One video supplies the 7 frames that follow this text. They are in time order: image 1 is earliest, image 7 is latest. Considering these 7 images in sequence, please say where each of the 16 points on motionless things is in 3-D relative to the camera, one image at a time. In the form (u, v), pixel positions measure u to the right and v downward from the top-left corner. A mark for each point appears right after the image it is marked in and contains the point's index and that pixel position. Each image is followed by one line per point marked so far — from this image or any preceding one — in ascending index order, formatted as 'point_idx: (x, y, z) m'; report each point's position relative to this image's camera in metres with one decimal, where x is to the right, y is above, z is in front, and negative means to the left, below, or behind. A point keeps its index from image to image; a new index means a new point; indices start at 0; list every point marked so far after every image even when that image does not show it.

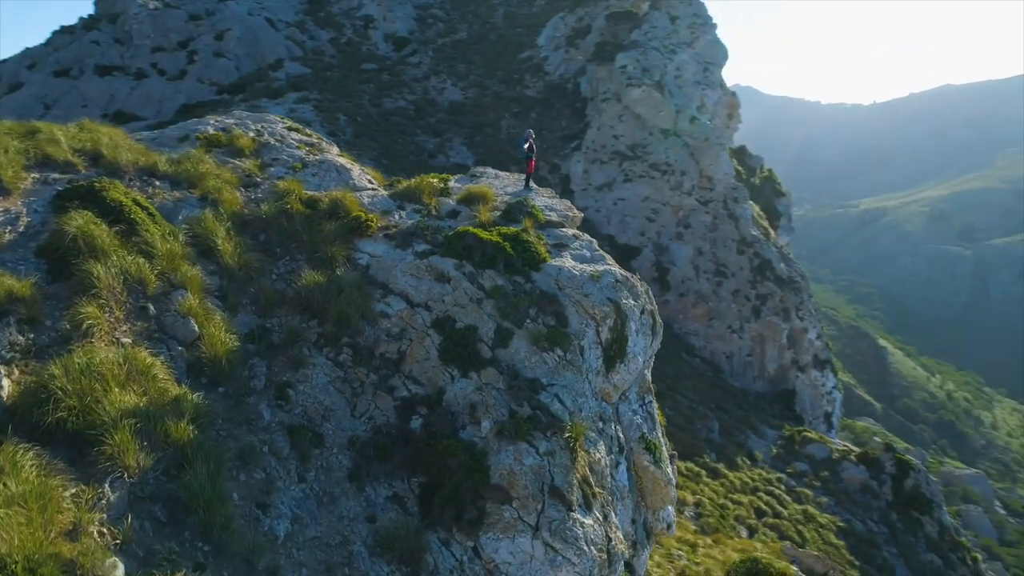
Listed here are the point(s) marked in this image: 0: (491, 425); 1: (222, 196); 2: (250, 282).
0: (-0.2, -1.3, +7.0) m
1: (-3.8, +1.2, +9.3) m
2: (-3.0, +0.1, +8.2) m
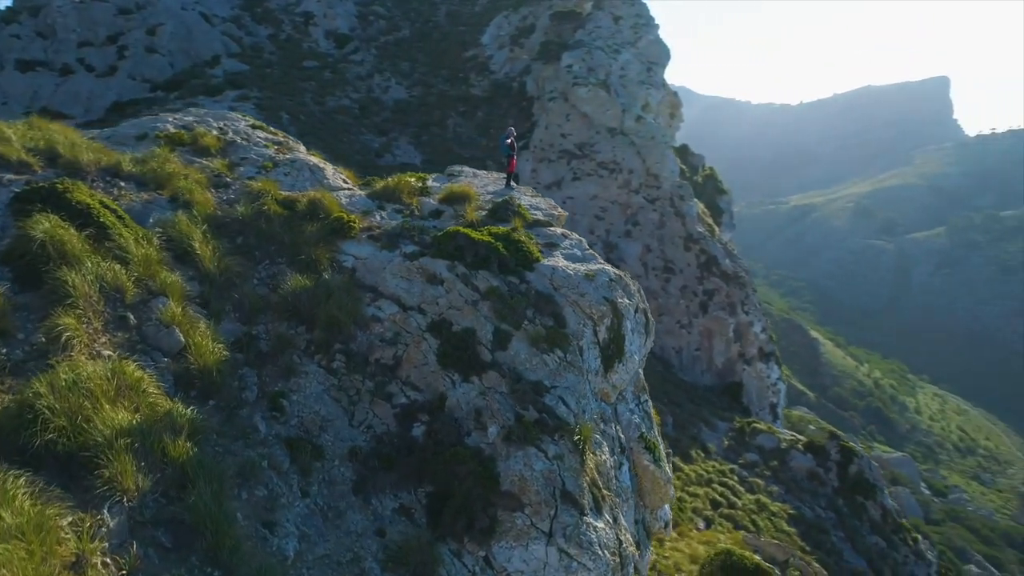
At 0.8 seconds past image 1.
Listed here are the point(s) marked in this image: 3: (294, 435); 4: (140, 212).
0: (-0.1, -1.4, +6.8) m
1: (-3.9, +1.1, +8.8) m
2: (-3.1, 0.0, +7.8) m
3: (-2.0, -1.4, +6.6) m
4: (-4.3, +0.9, +8.3) m
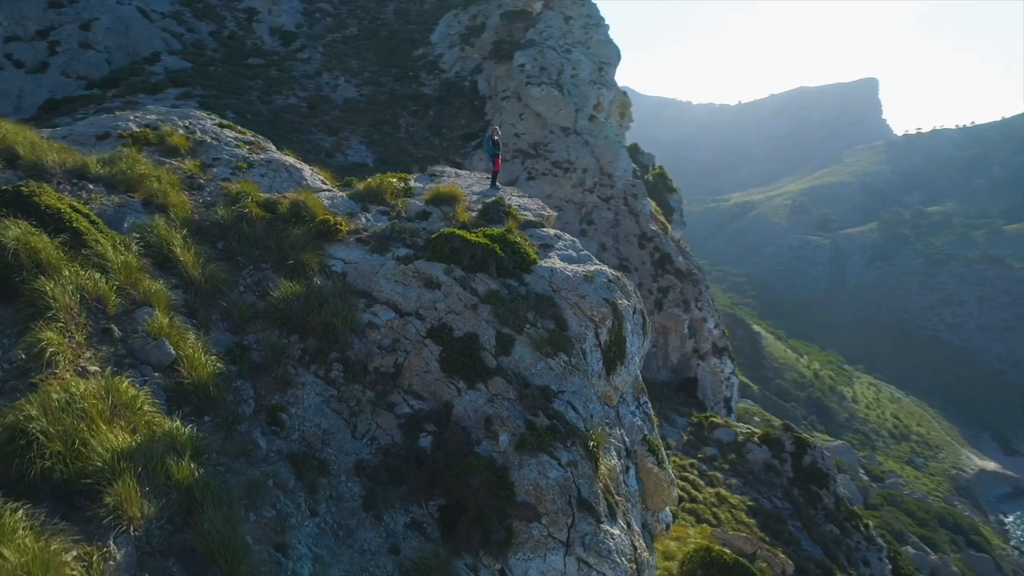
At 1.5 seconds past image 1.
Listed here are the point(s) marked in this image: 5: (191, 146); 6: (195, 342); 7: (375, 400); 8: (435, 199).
0: (0.0, -1.4, +6.6) m
1: (-4.0, +1.0, +8.4) m
2: (-3.0, -0.1, +7.4) m
3: (-1.9, -1.4, +6.3) m
4: (-4.3, +0.8, +7.8) m
5: (-4.6, +2.0, +10.2) m
6: (-2.9, -0.5, +6.5) m
7: (-1.3, -1.1, +6.9) m
8: (-1.0, +1.2, +9.6) m
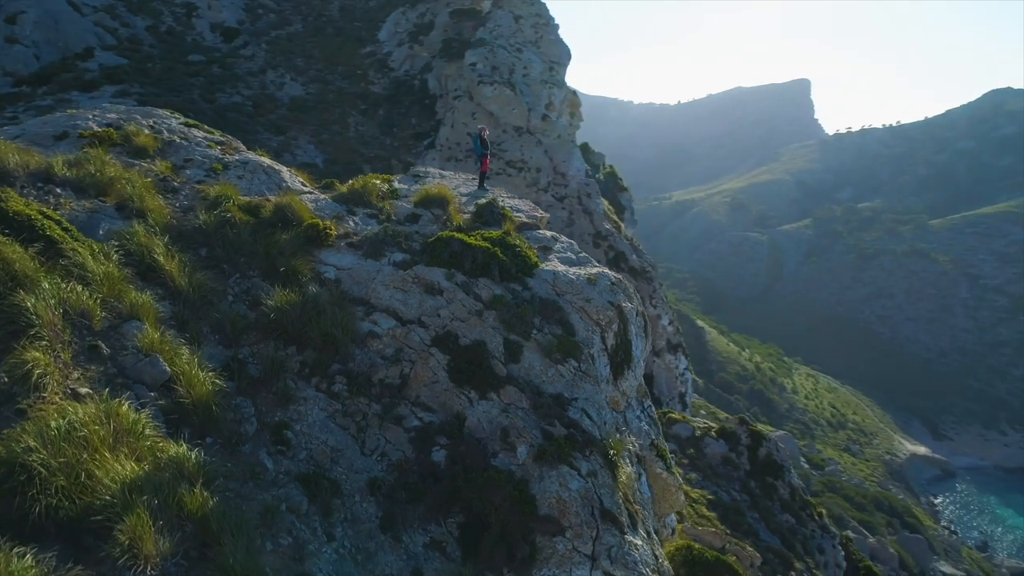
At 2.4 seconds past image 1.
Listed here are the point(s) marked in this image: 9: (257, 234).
0: (+0.1, -1.4, +6.4) m
1: (-4.0, +0.9, +7.8) m
2: (-2.9, -0.2, +6.9) m
3: (-1.7, -1.5, +5.9) m
4: (-4.3, +0.7, +7.2) m
5: (-4.8, +1.9, +9.6) m
6: (-2.7, -0.6, +6.1) m
7: (-1.2, -1.2, +6.6) m
8: (-1.1, +1.1, +9.3) m
9: (-2.9, +0.6, +8.0) m
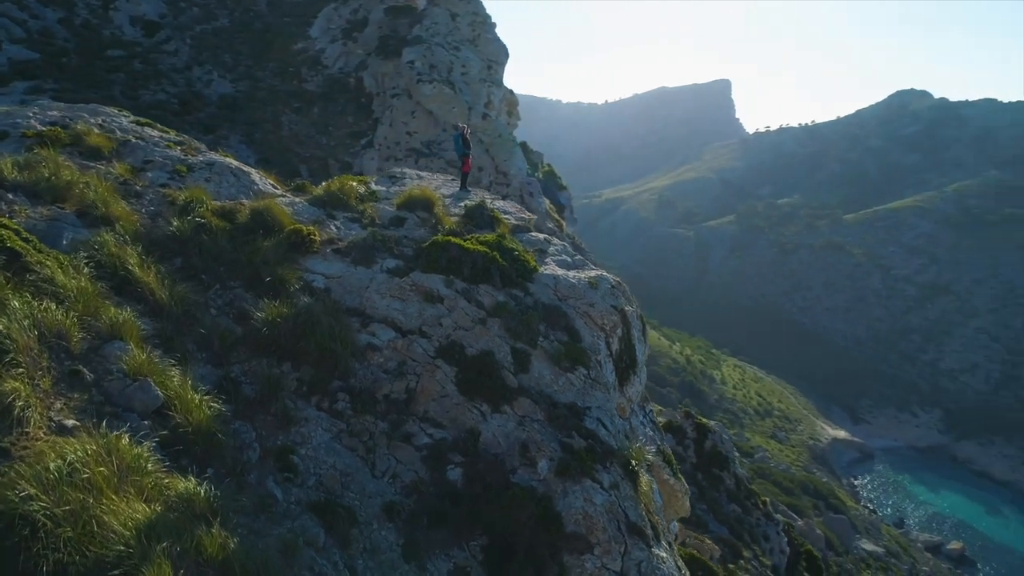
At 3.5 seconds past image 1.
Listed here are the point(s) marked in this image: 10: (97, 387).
0: (+0.3, -1.5, +6.1) m
1: (-4.0, +0.8, +7.1) m
2: (-2.8, -0.3, +6.3) m
3: (-1.5, -1.6, +5.4) m
4: (-4.2, +0.5, +6.5) m
5: (-4.9, +1.7, +8.9) m
6: (-2.6, -0.7, +5.5) m
7: (-1.0, -1.2, +6.2) m
8: (-1.3, +1.0, +8.9) m
9: (-2.9, +0.5, +7.4) m
10: (-2.9, -0.7, +5.1) m
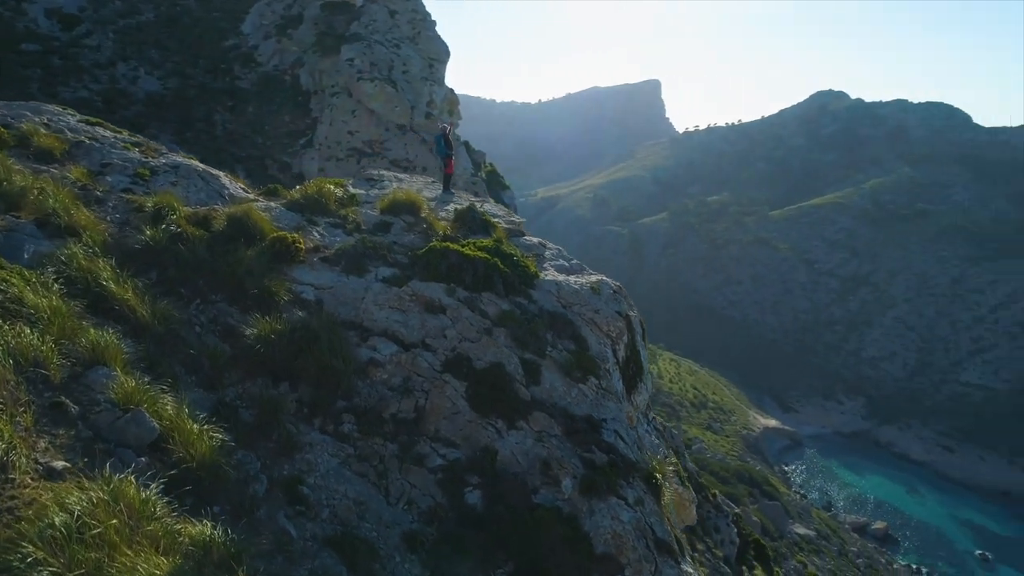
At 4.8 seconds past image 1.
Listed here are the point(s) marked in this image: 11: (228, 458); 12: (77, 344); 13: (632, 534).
0: (+0.5, -1.6, +5.8) m
1: (-3.9, +0.6, +6.4) m
2: (-2.7, -0.4, +5.7) m
3: (-1.2, -1.7, +5.0) m
4: (-4.1, +0.4, +5.8) m
5: (-5.0, +1.6, +8.1) m
6: (-2.3, -0.8, +5.0) m
7: (-0.9, -1.3, +5.8) m
8: (-1.4, +0.9, +8.4) m
9: (-2.8, +0.4, +6.9) m
10: (-2.7, -0.8, +4.5) m
11: (-2.0, -1.2, +4.9) m
12: (-3.0, -0.4, +5.0) m
13: (+0.9, -1.9, +5.7) m
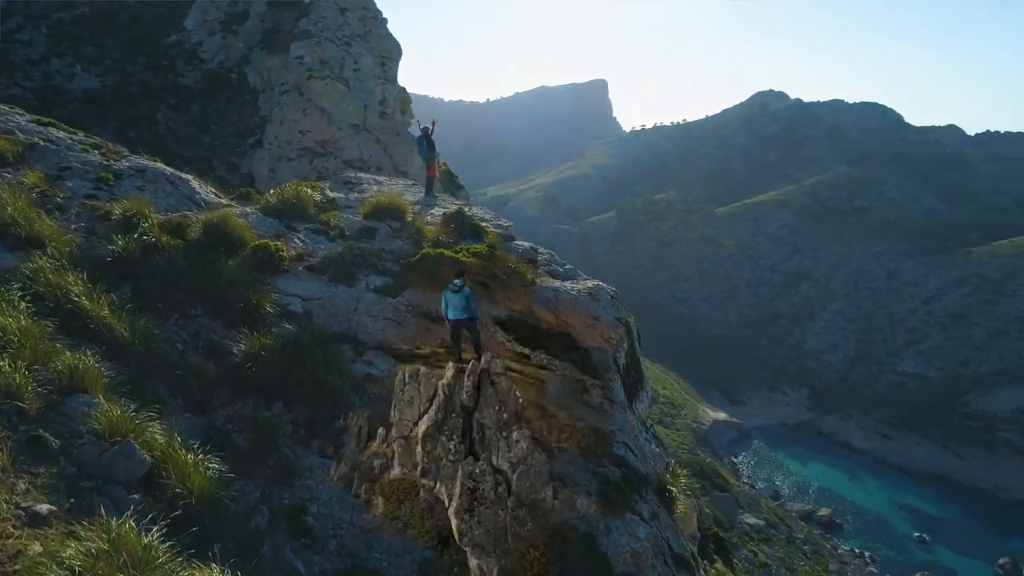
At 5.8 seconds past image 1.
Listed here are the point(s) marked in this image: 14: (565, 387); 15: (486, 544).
0: (+0.6, -1.6, +5.5) m
1: (-3.9, +0.5, +5.9) m
2: (-2.6, -0.5, +5.3) m
3: (-1.1, -1.8, +4.6) m
4: (-4.0, +0.2, +5.2) m
5: (-5.1, +1.4, +7.5) m
6: (-2.2, -0.9, +4.5) m
7: (-0.8, -1.4, +5.4) m
8: (-1.5, +0.9, +8.0) m
9: (-2.8, +0.2, +6.4) m
10: (-2.5, -1.0, +4.0) m
11: (-1.8, -1.3, +4.5) m
12: (-2.9, -0.5, +4.5) m
13: (+1.1, -2.0, +5.5) m
14: (+0.5, -0.9, +6.3) m
15: (-0.2, -2.0, +5.0) m
